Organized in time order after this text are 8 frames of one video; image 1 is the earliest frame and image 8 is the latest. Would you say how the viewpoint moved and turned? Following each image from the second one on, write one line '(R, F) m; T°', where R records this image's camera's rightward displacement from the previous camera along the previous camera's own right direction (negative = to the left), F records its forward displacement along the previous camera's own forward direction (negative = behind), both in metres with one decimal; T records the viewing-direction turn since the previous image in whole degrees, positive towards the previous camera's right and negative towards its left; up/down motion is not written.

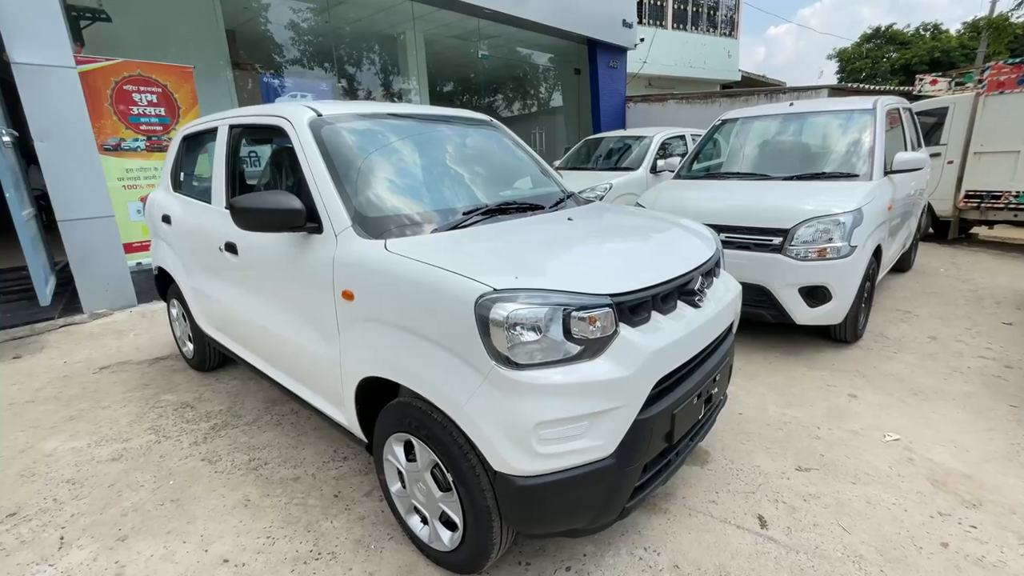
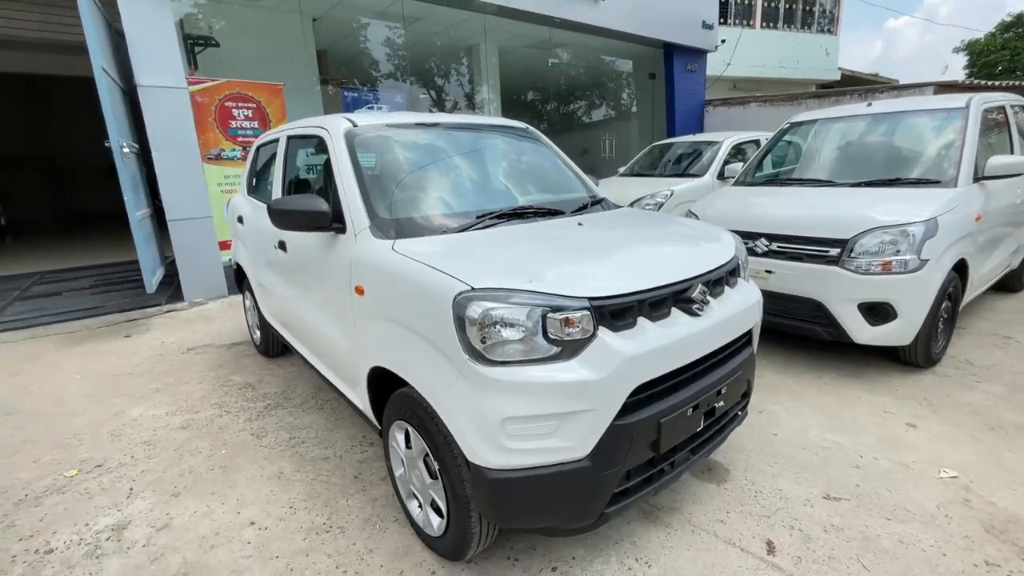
(+0.3, 0.0) m; -9°
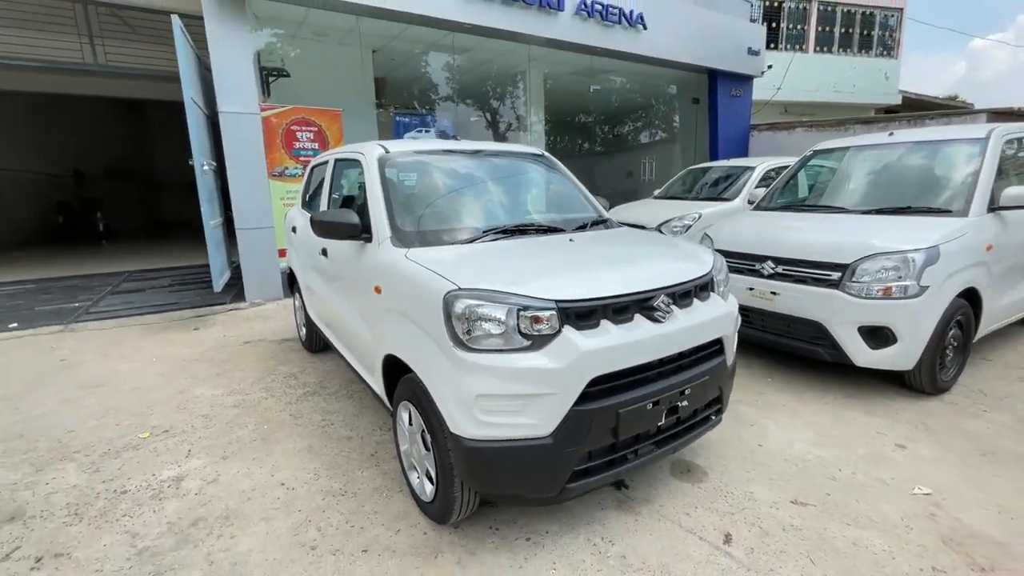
(+0.3, -0.3) m; -6°
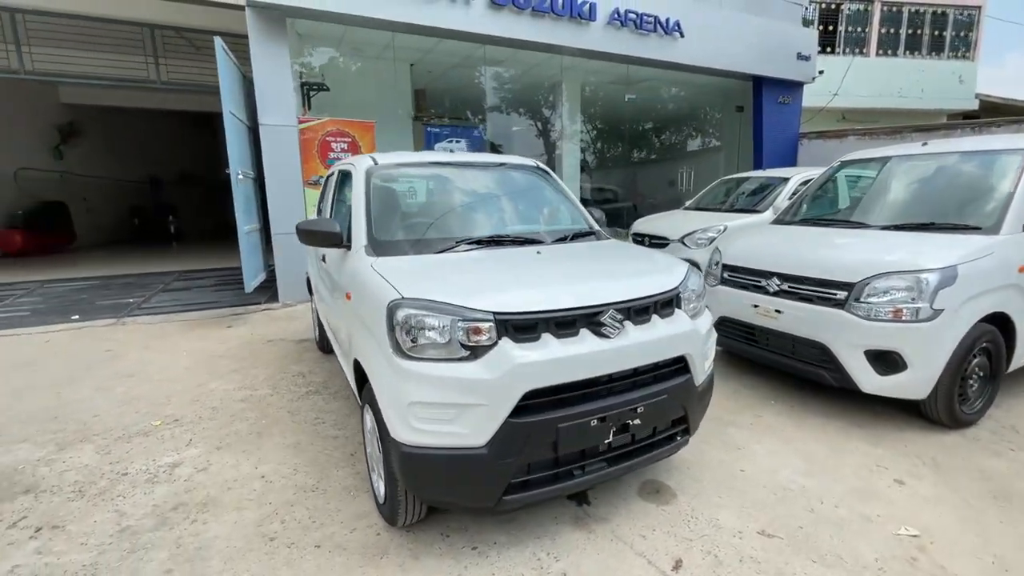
(+0.4, 0.0) m; -6°
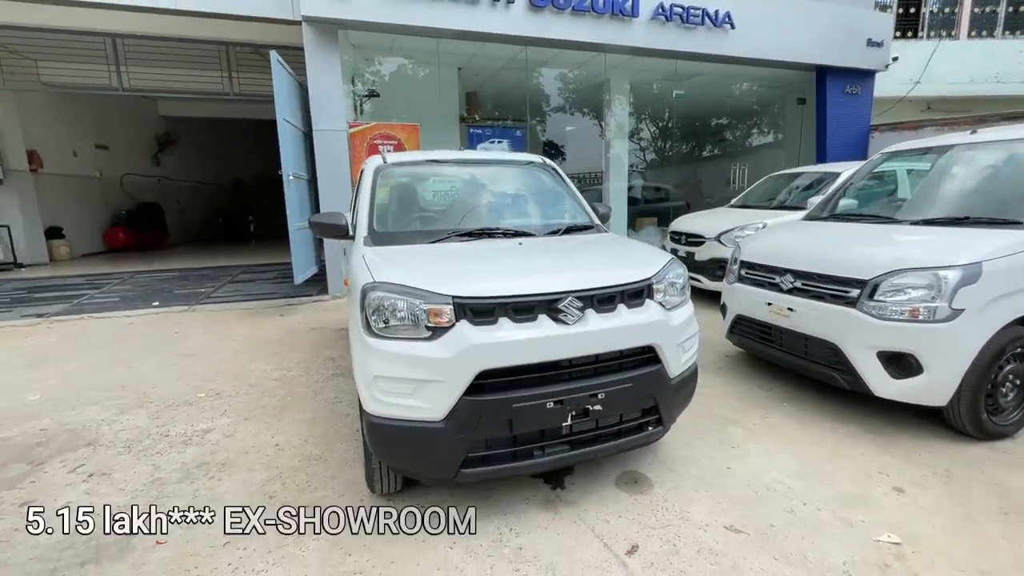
(+0.4, -0.1) m; -7°
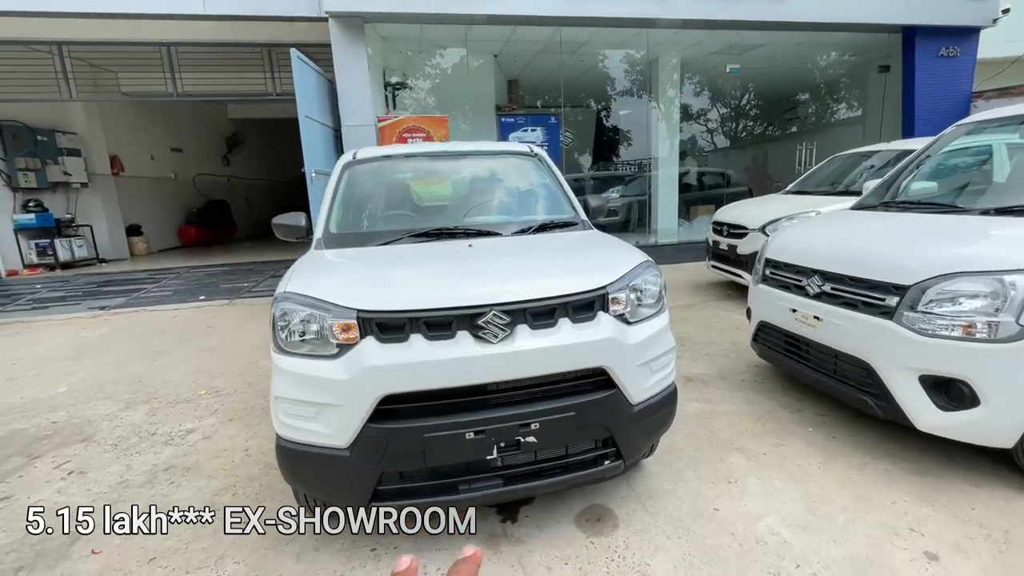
(+0.6, +0.3) m; -8°
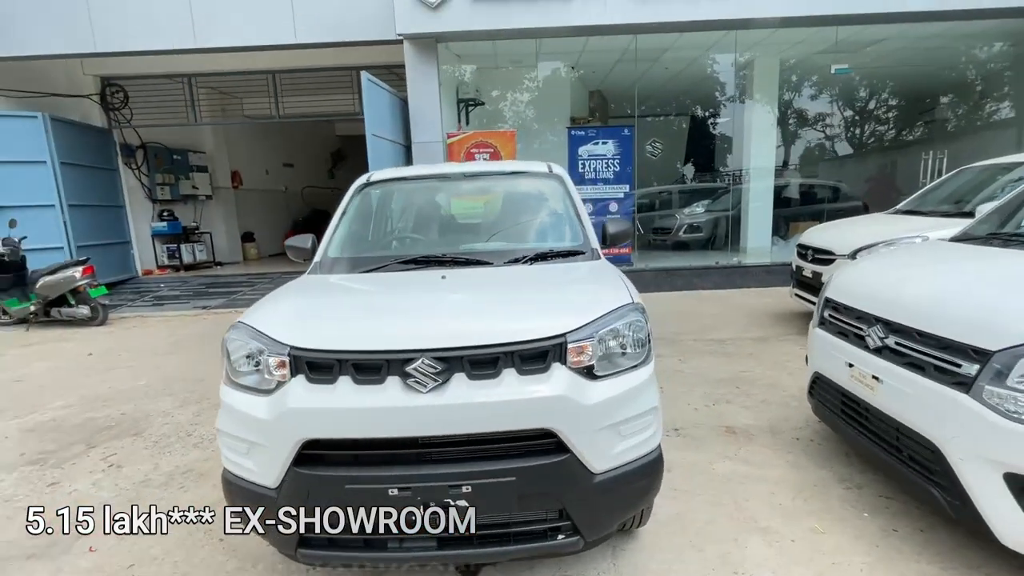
(+0.5, +0.2) m; -11°
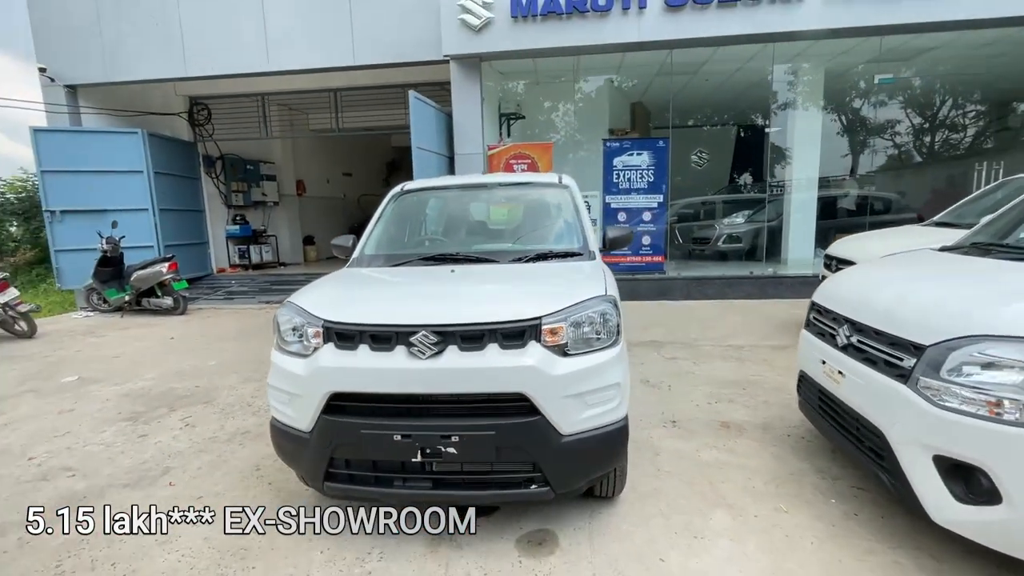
(+0.3, -0.4) m; -6°
